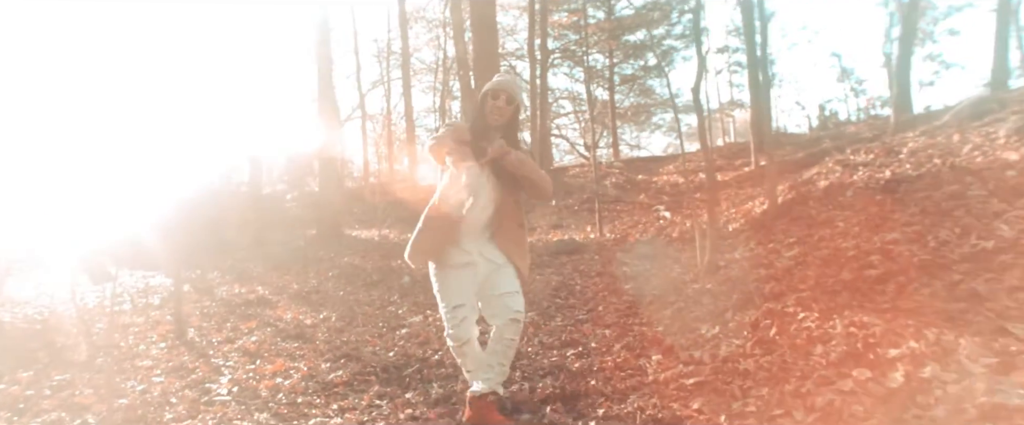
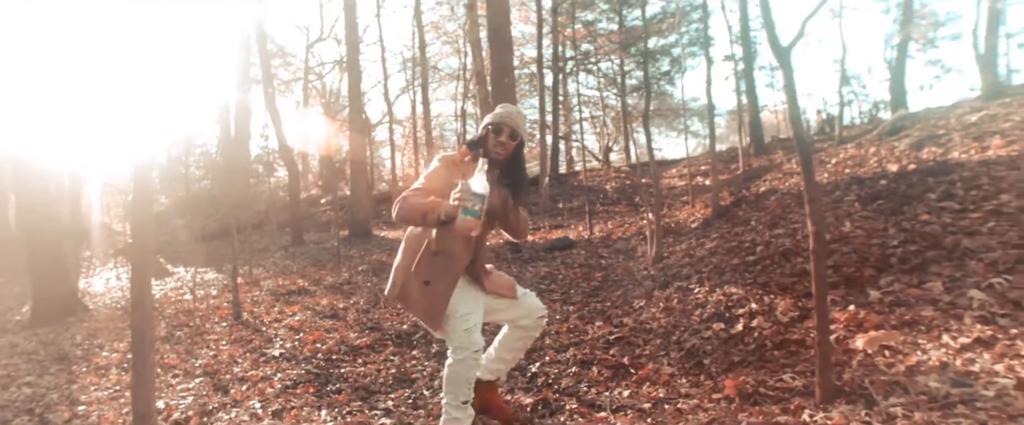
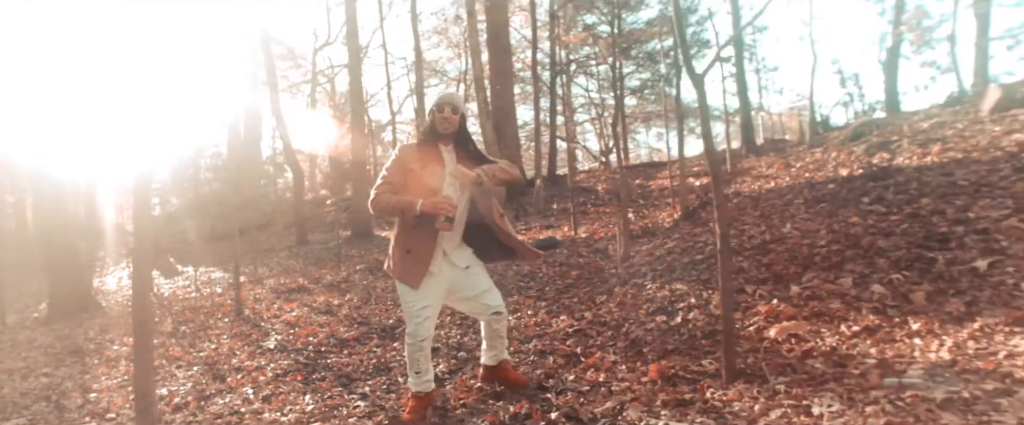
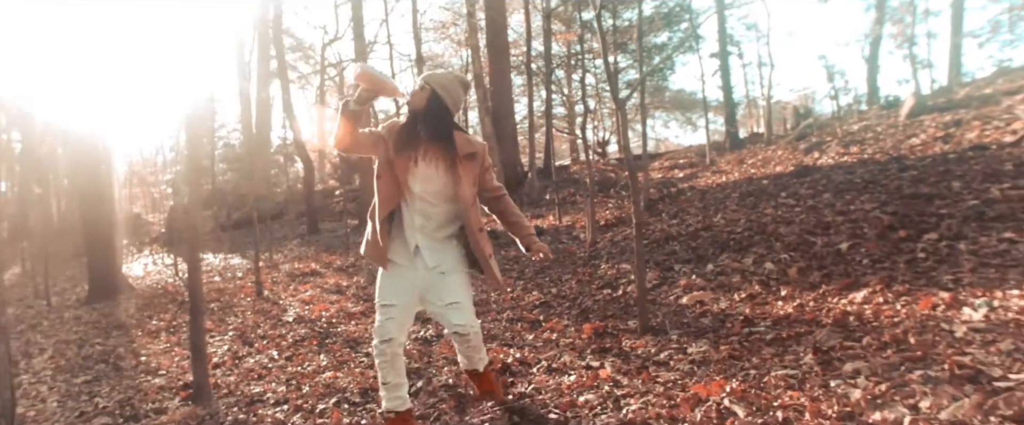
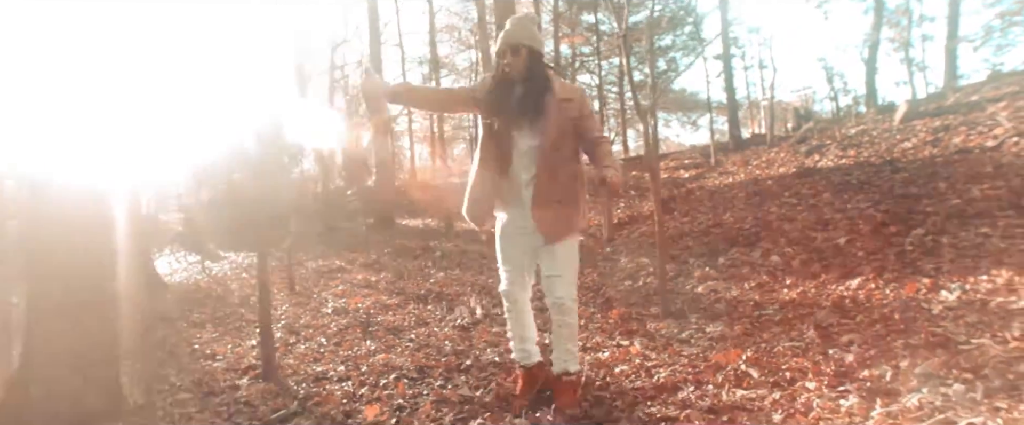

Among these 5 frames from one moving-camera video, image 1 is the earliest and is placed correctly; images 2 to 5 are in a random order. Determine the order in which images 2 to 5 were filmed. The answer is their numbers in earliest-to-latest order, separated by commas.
2, 3, 4, 5
